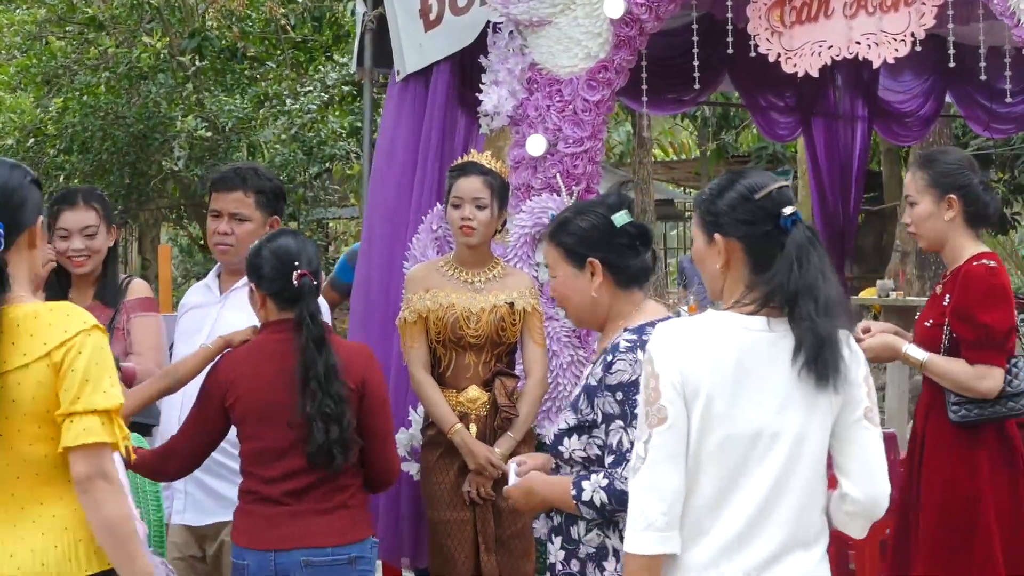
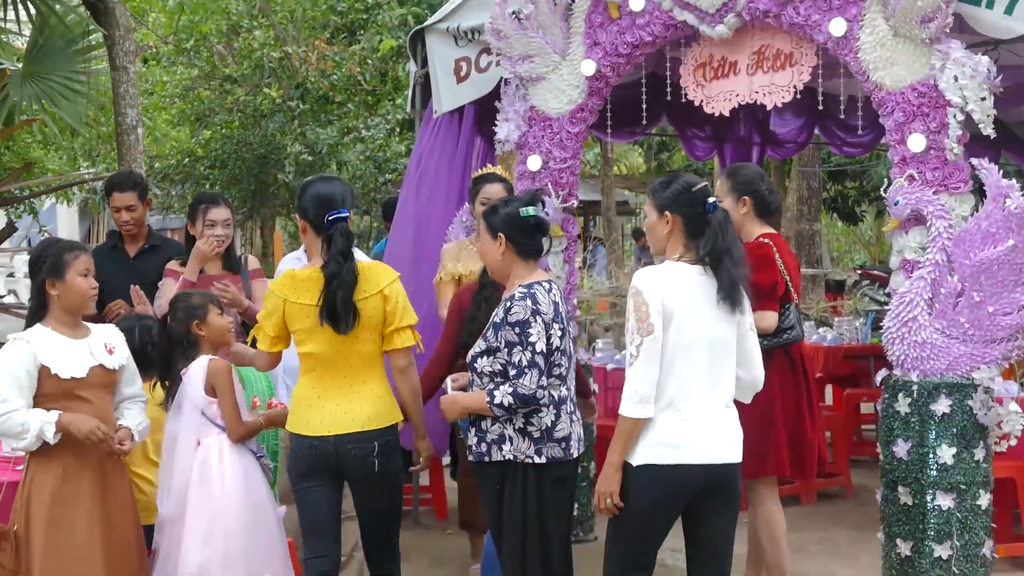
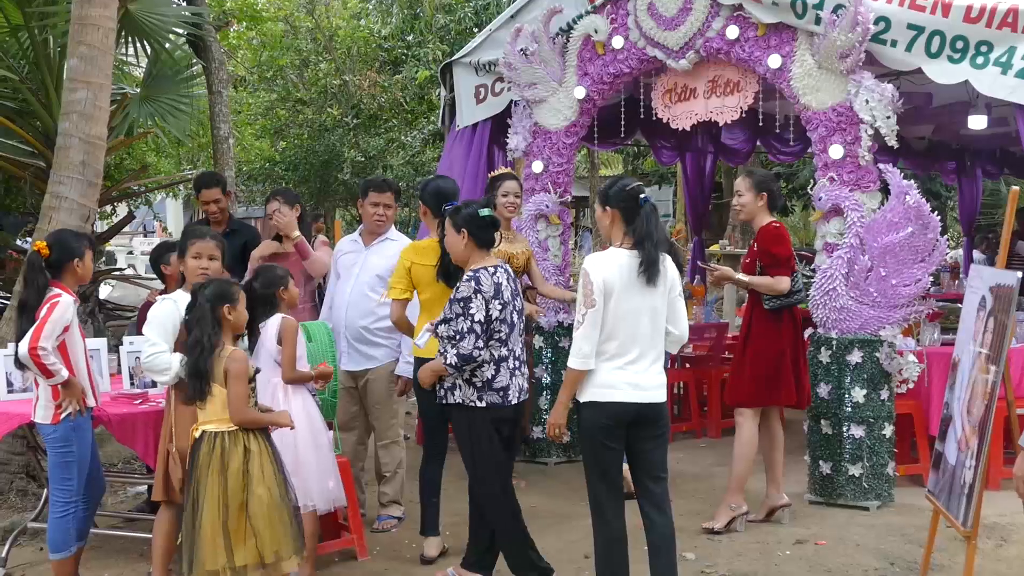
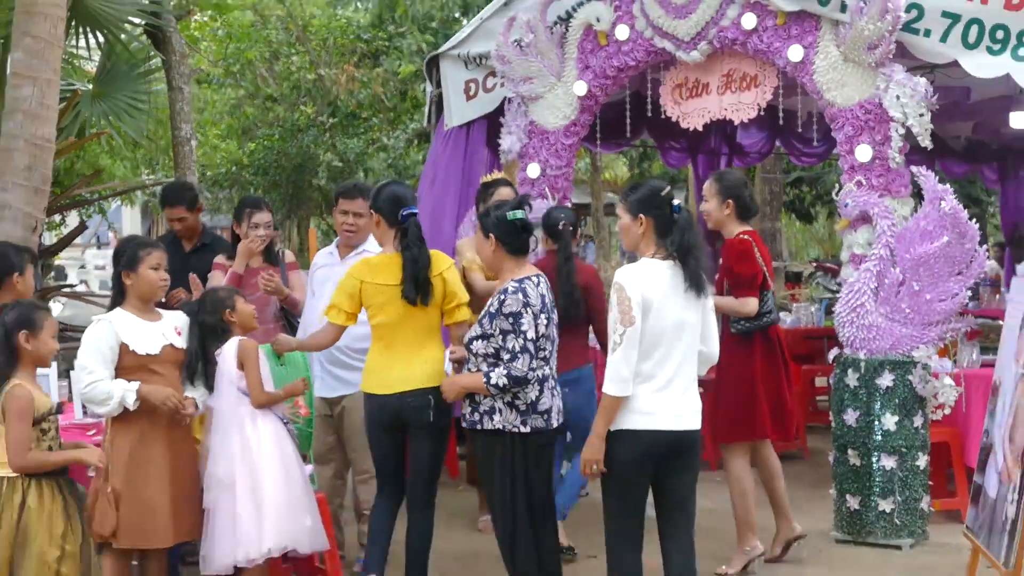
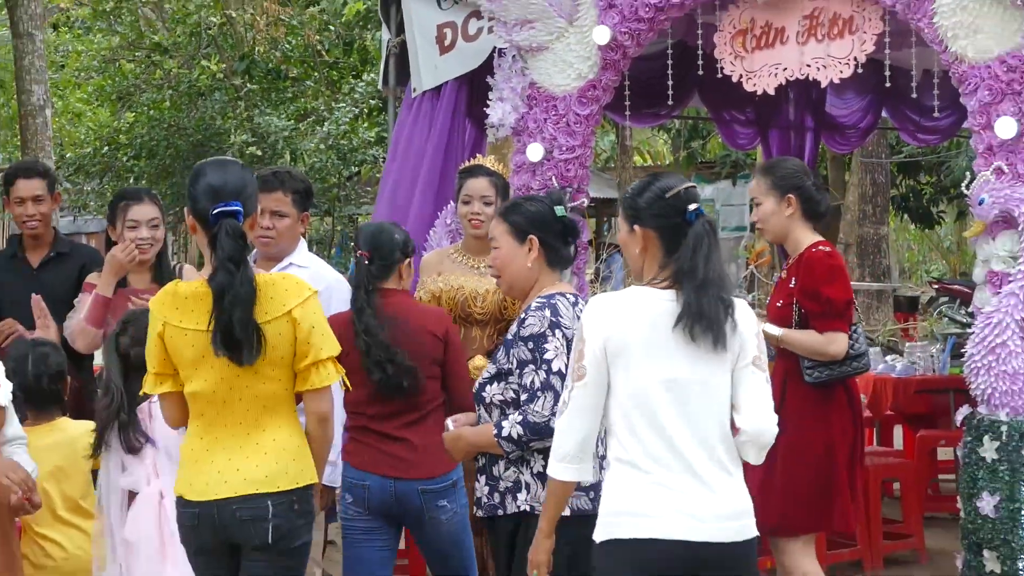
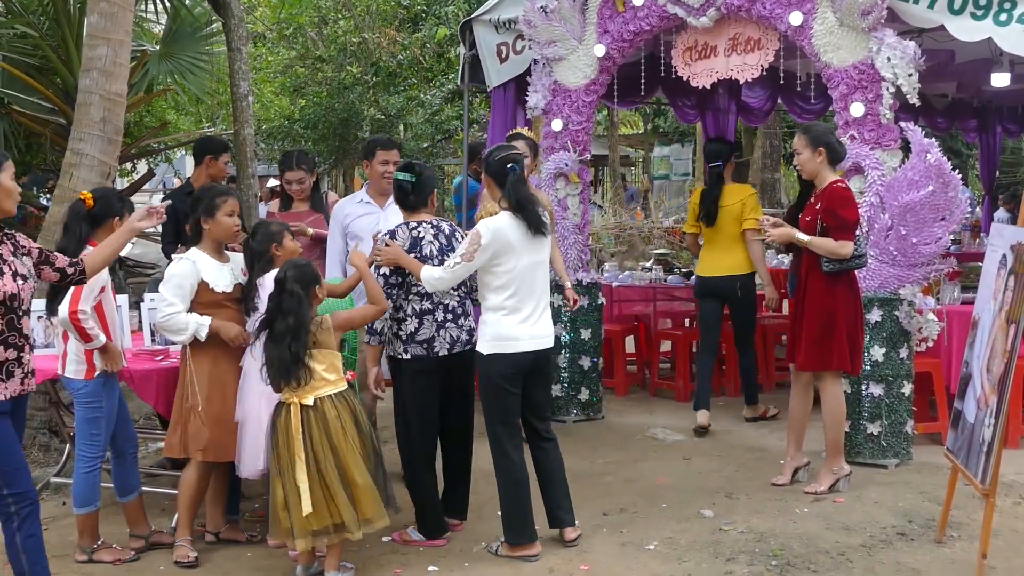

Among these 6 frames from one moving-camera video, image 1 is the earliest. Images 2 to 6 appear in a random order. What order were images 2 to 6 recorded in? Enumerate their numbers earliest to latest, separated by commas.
5, 2, 4, 3, 6
